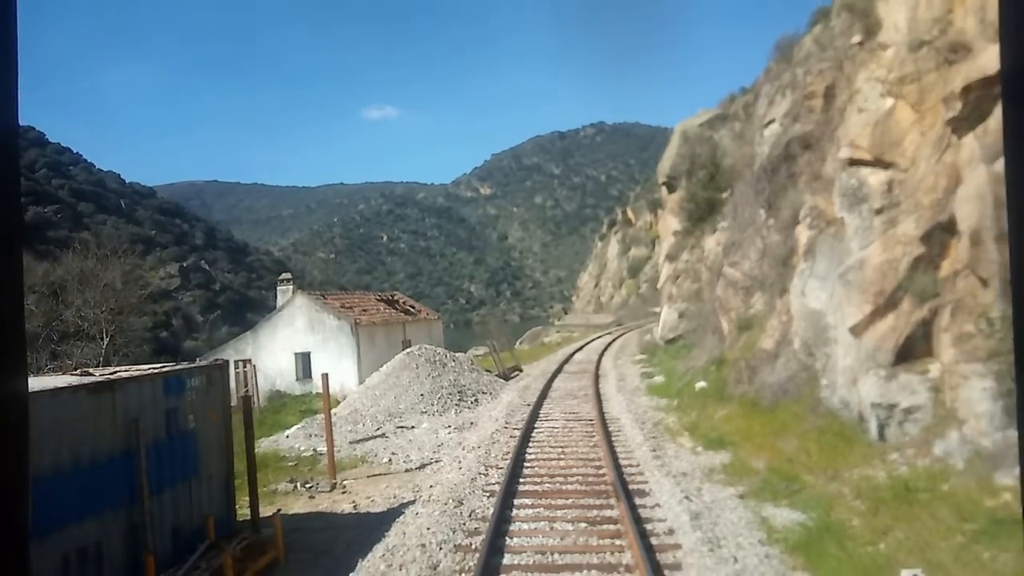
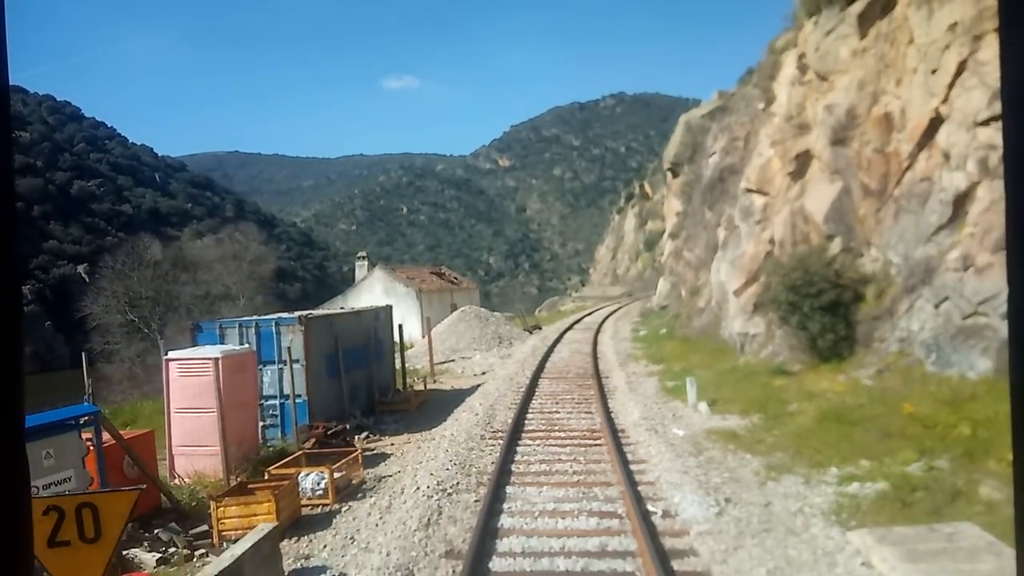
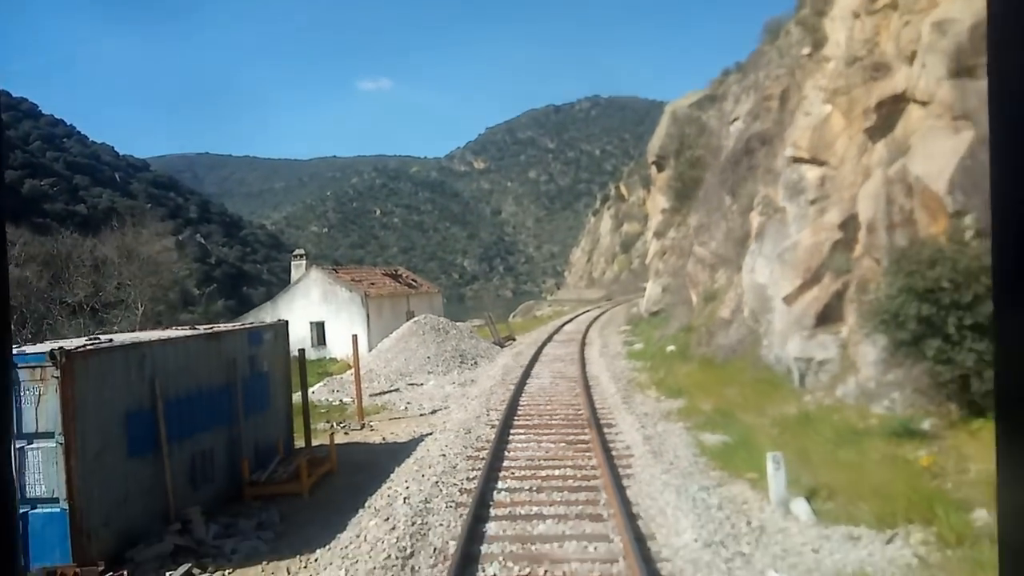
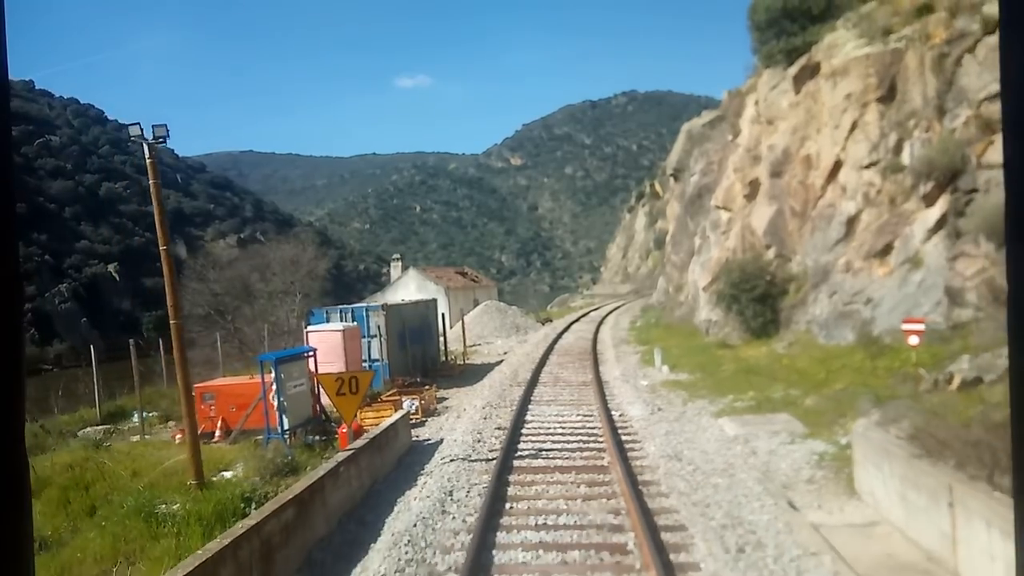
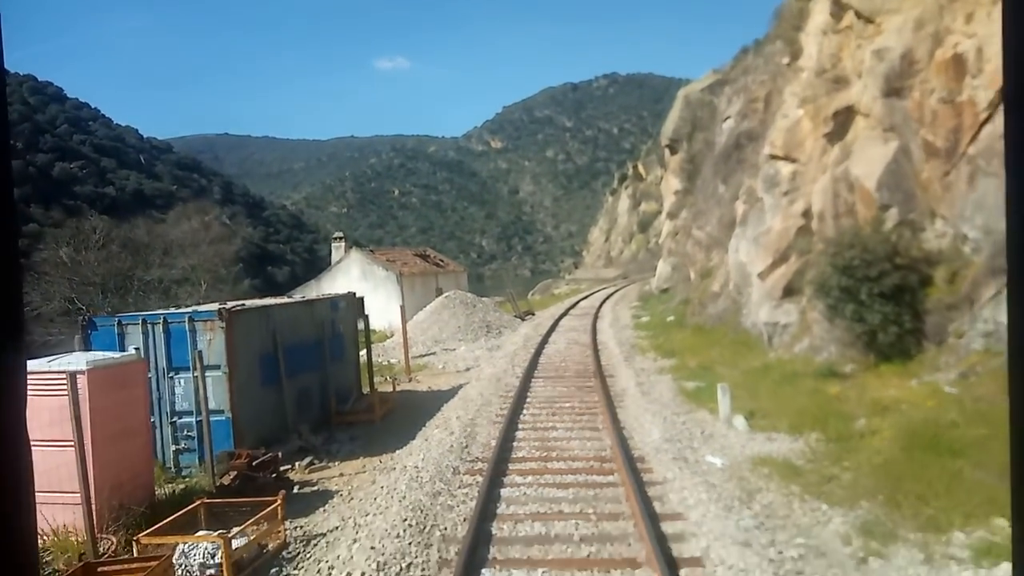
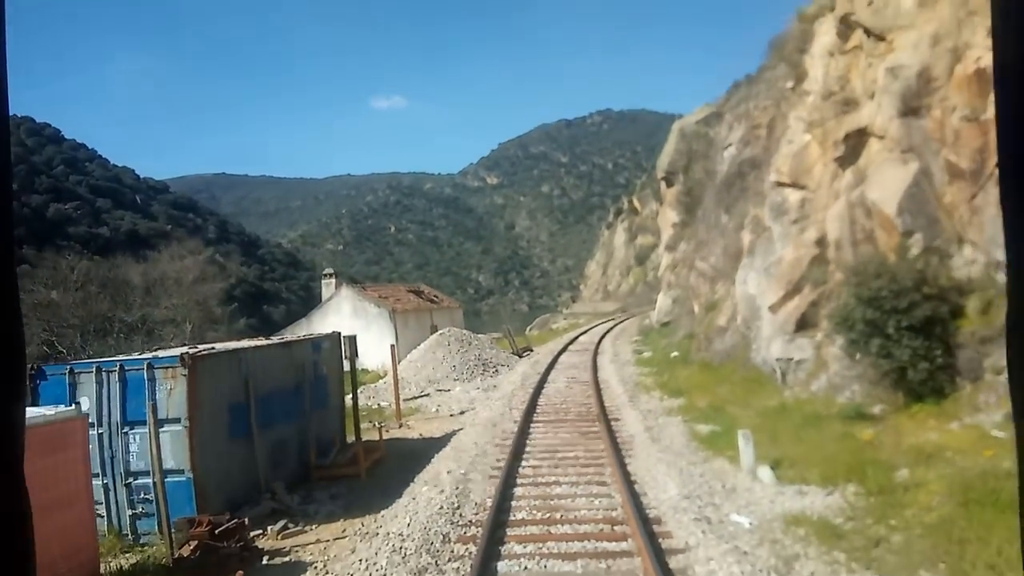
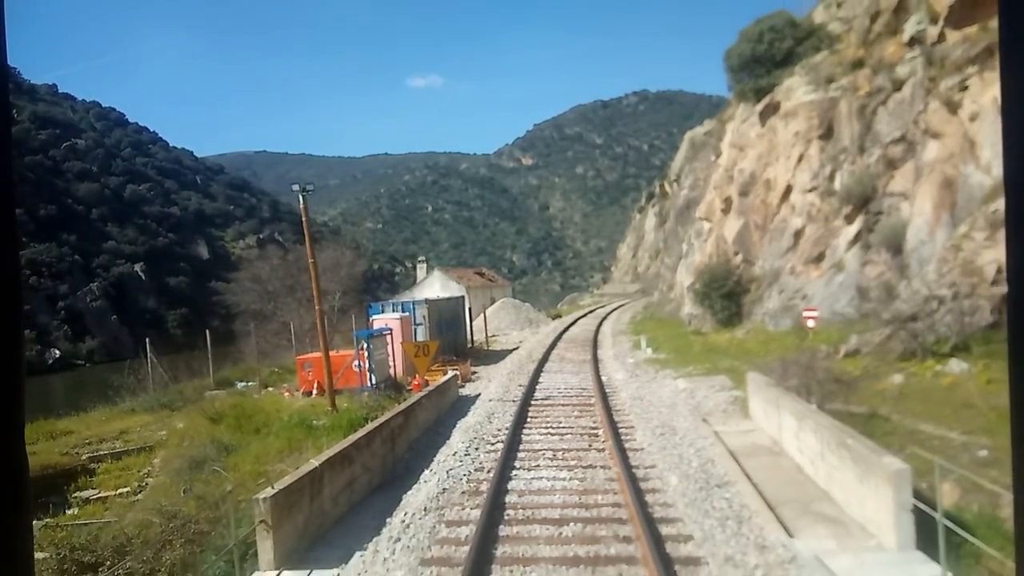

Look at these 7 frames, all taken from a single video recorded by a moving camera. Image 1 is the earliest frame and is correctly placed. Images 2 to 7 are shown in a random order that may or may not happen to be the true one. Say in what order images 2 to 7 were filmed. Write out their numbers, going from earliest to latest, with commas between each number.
3, 6, 5, 2, 4, 7
